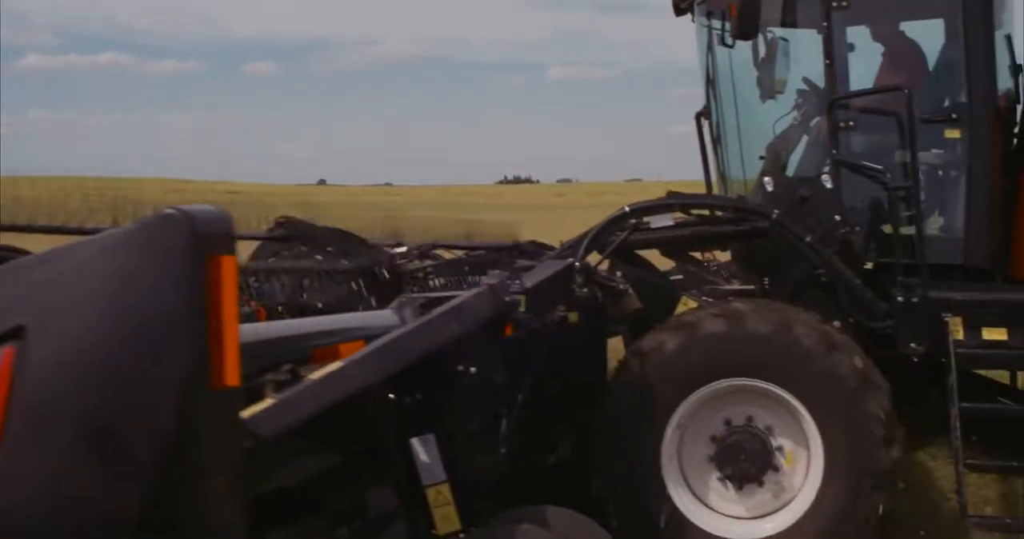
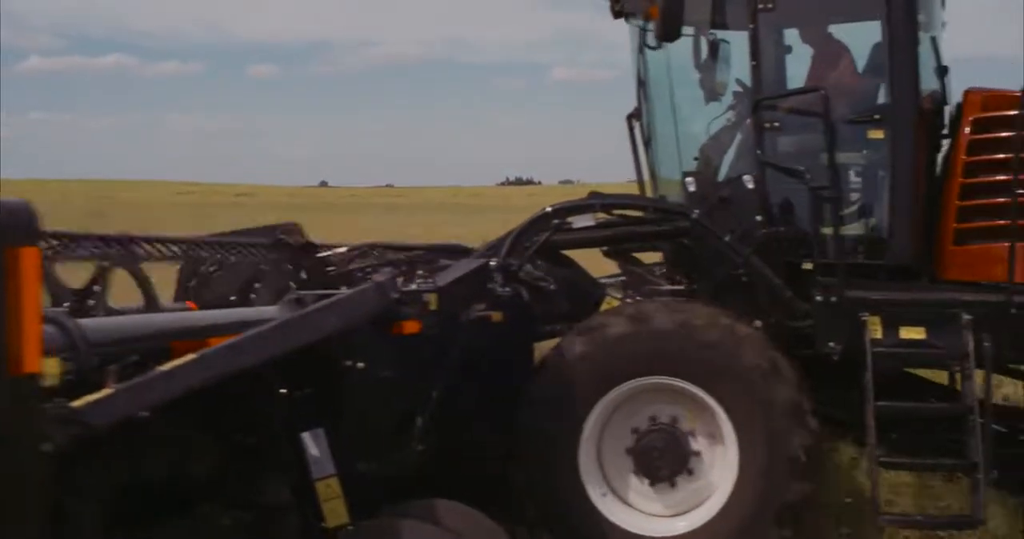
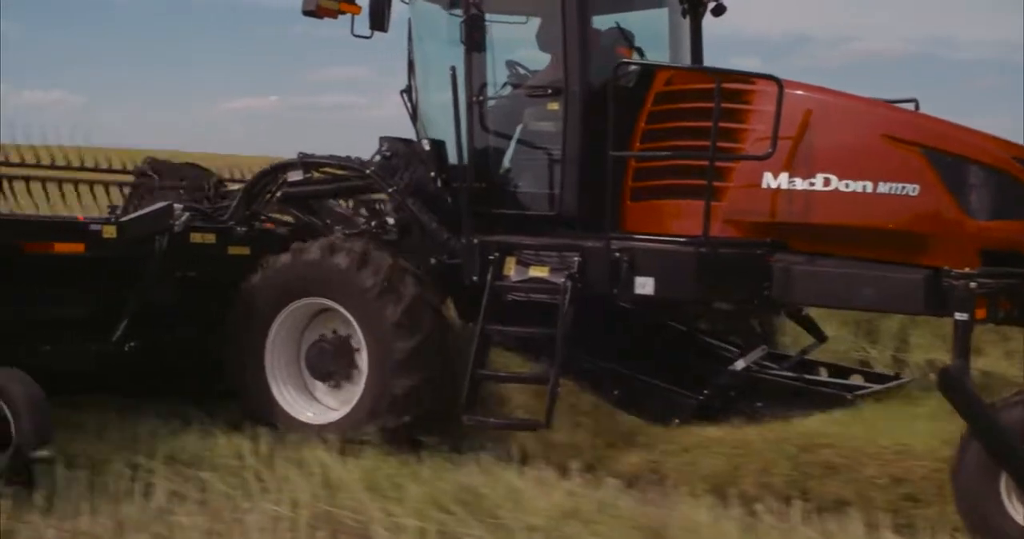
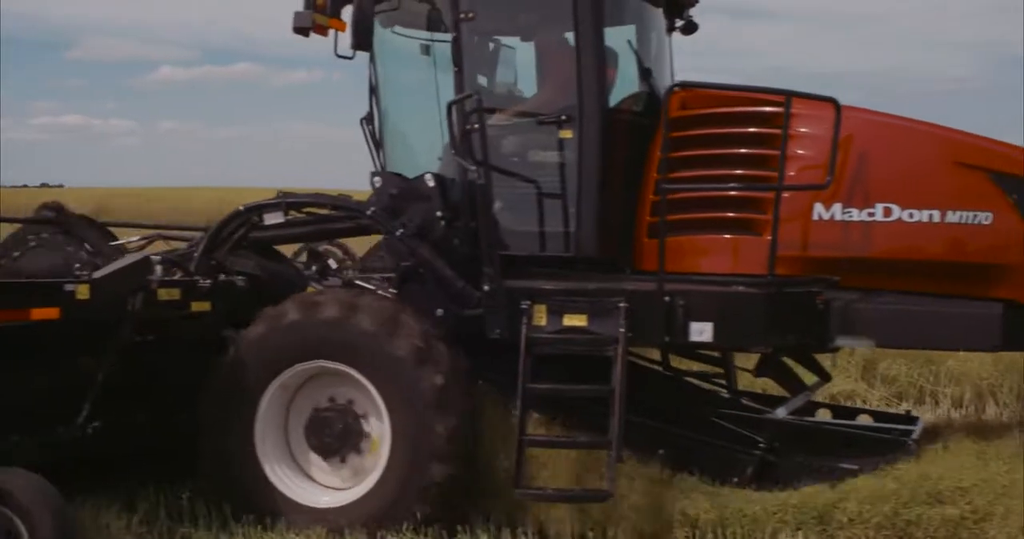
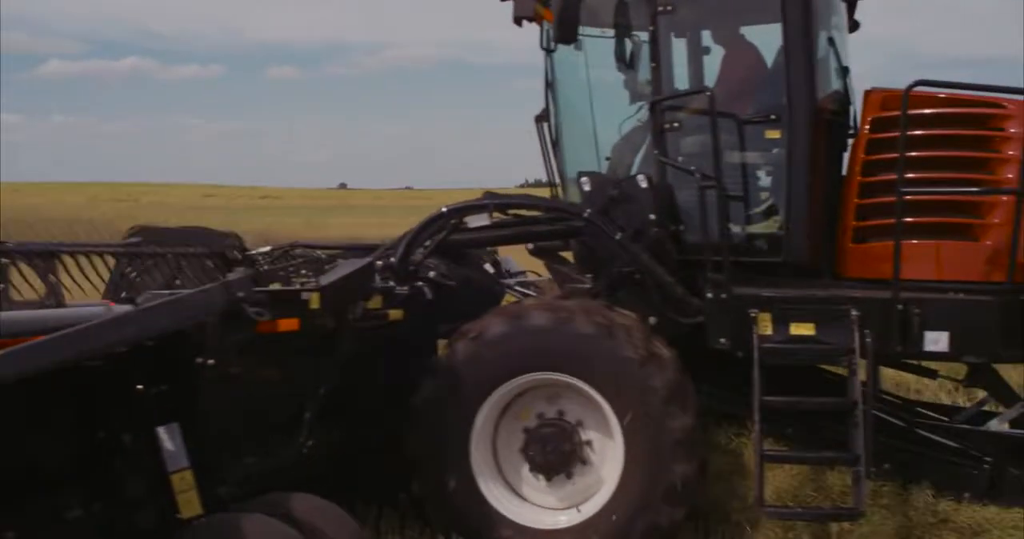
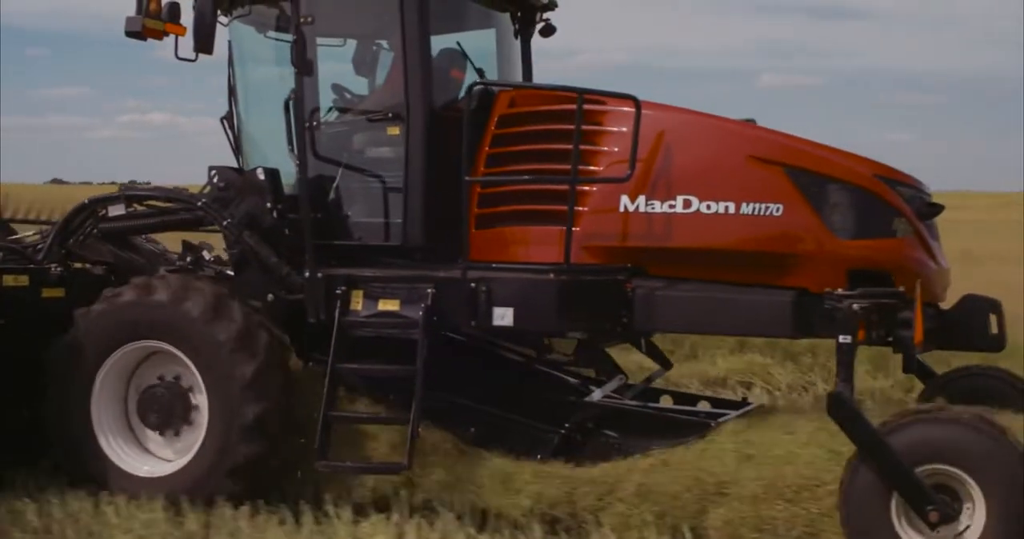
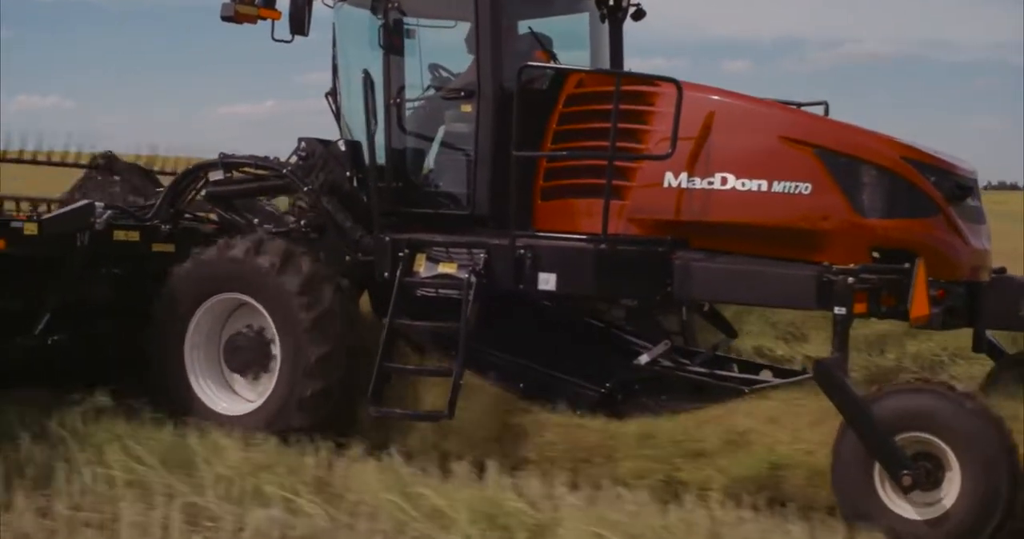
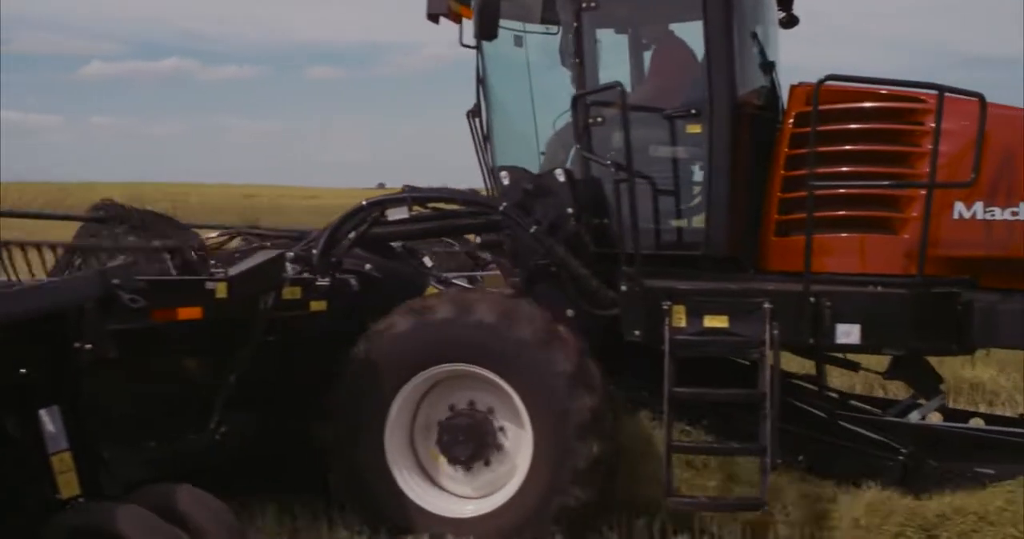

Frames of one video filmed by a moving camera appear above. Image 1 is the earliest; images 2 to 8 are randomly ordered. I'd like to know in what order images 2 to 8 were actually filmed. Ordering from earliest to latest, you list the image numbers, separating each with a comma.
2, 5, 8, 4, 6, 7, 3
